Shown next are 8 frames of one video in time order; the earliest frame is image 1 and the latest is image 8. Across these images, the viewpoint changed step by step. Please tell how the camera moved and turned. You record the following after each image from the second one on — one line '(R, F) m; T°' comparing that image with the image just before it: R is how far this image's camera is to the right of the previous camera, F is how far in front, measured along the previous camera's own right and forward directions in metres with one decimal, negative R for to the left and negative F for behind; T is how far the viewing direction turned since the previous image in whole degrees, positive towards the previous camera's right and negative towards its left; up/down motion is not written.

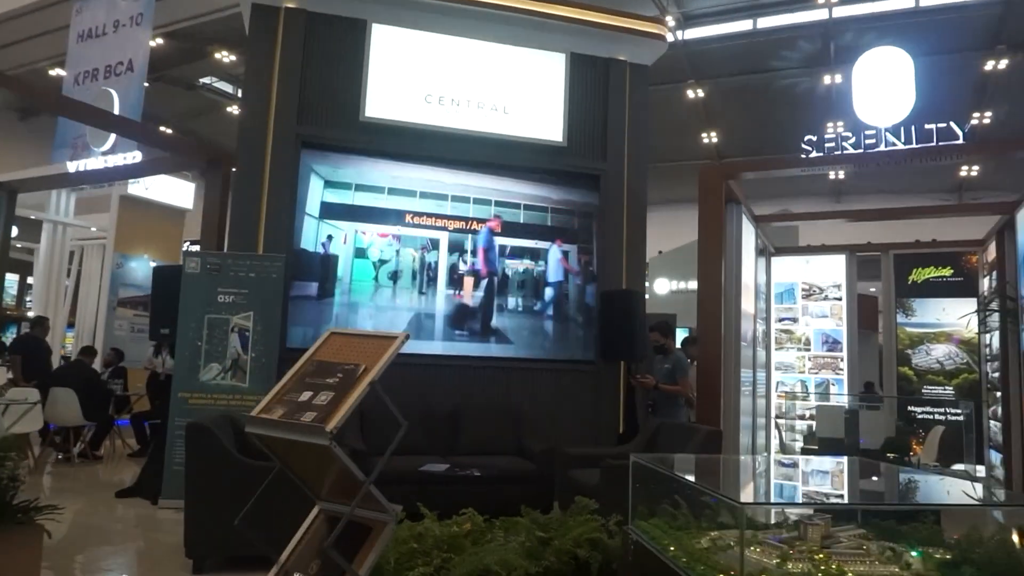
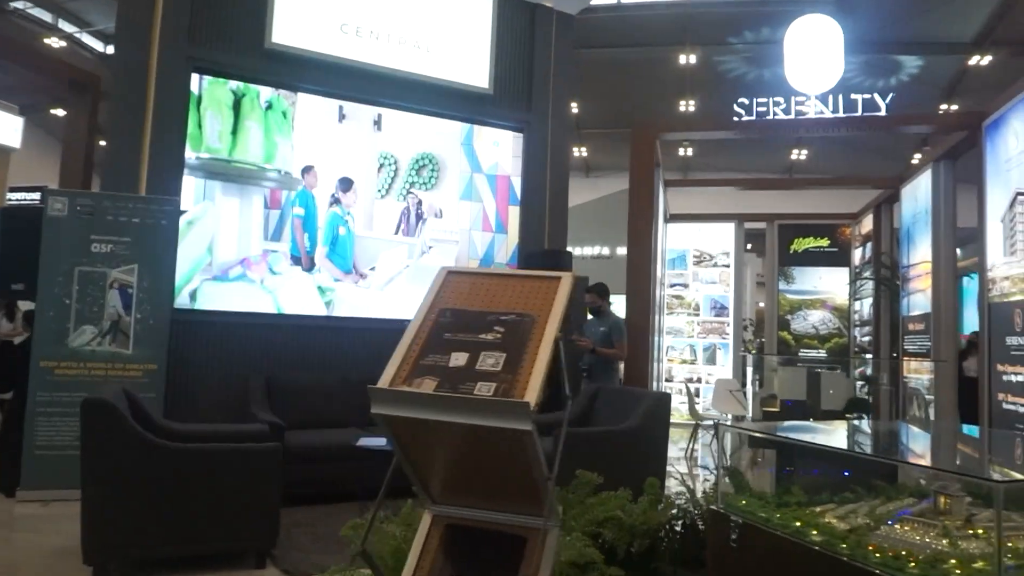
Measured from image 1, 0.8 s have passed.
(-0.6, +0.5) m; +12°
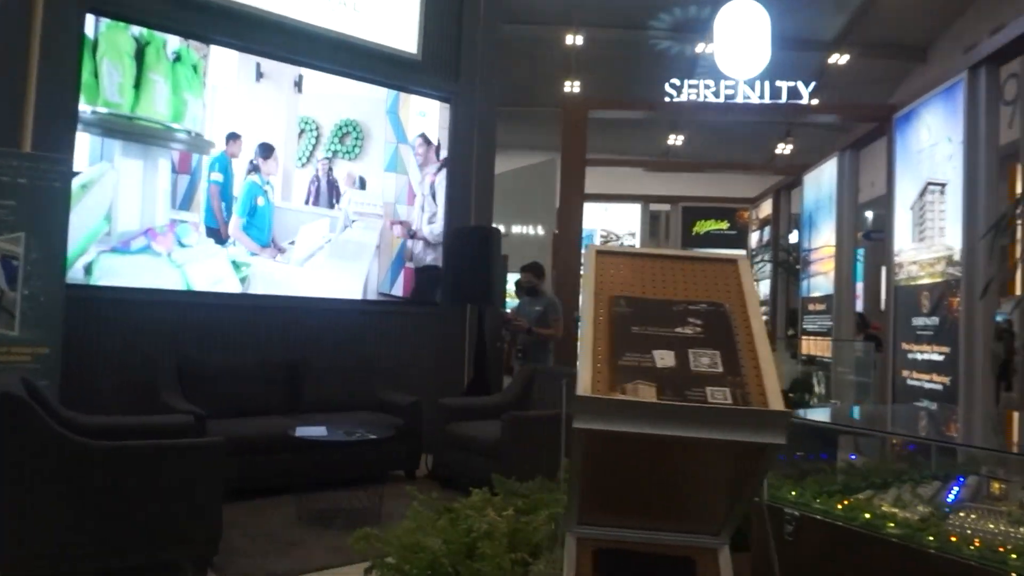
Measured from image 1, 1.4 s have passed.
(-0.4, +0.2) m; +10°
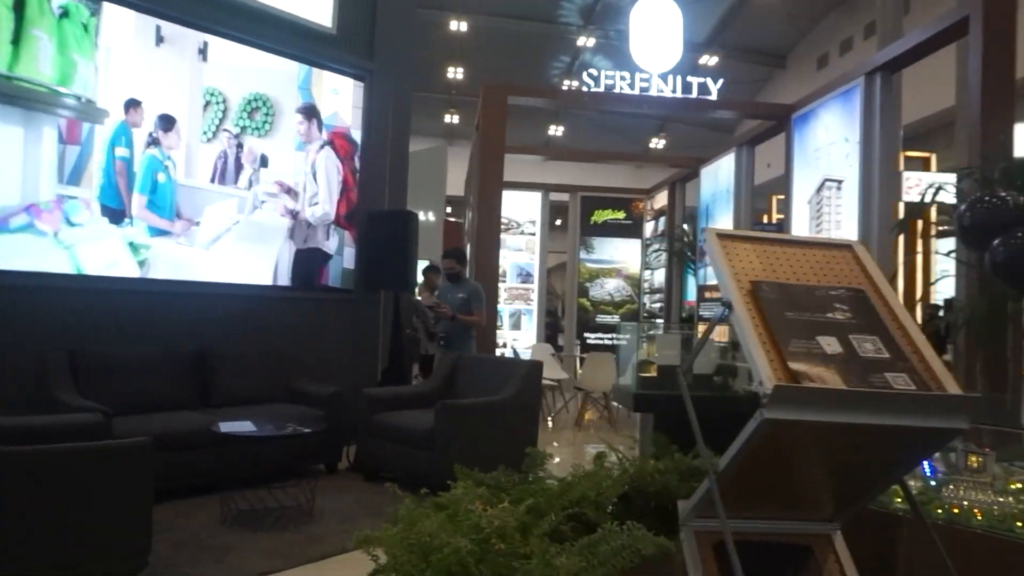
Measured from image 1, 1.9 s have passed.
(-0.3, +0.1) m; +10°
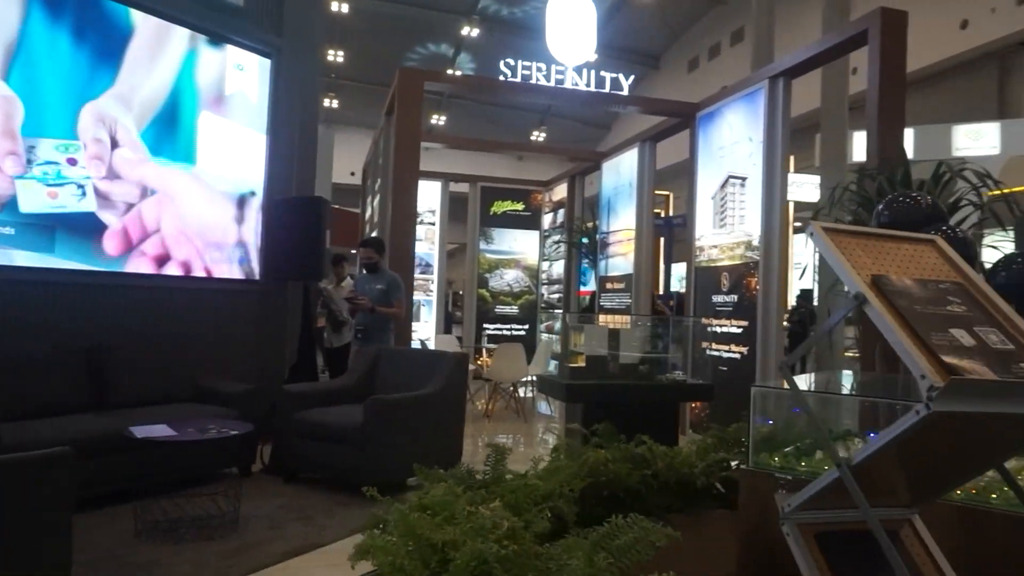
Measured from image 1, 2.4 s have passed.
(-0.3, +0.1) m; +10°
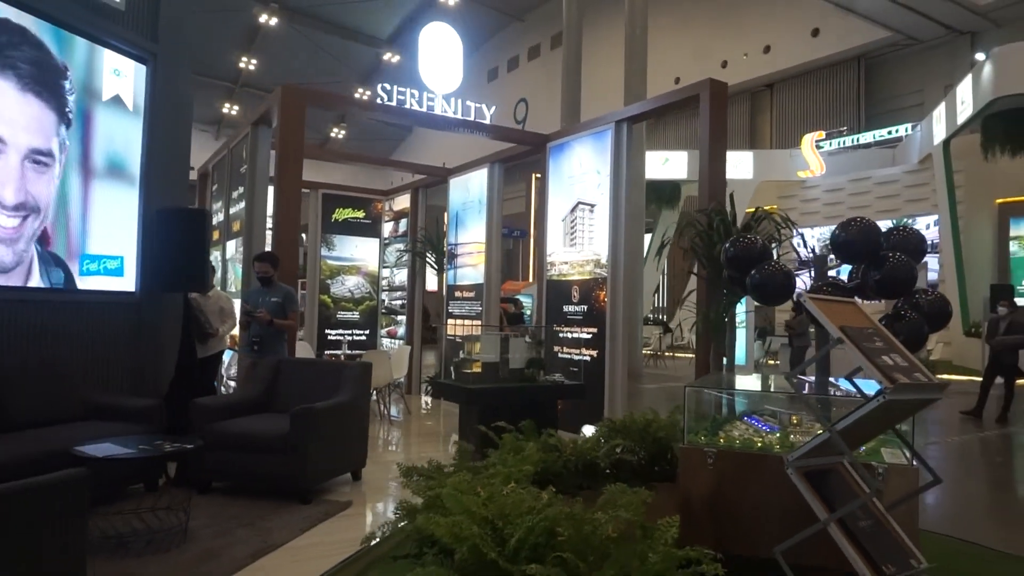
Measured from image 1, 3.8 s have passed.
(-0.7, -0.5) m; +16°
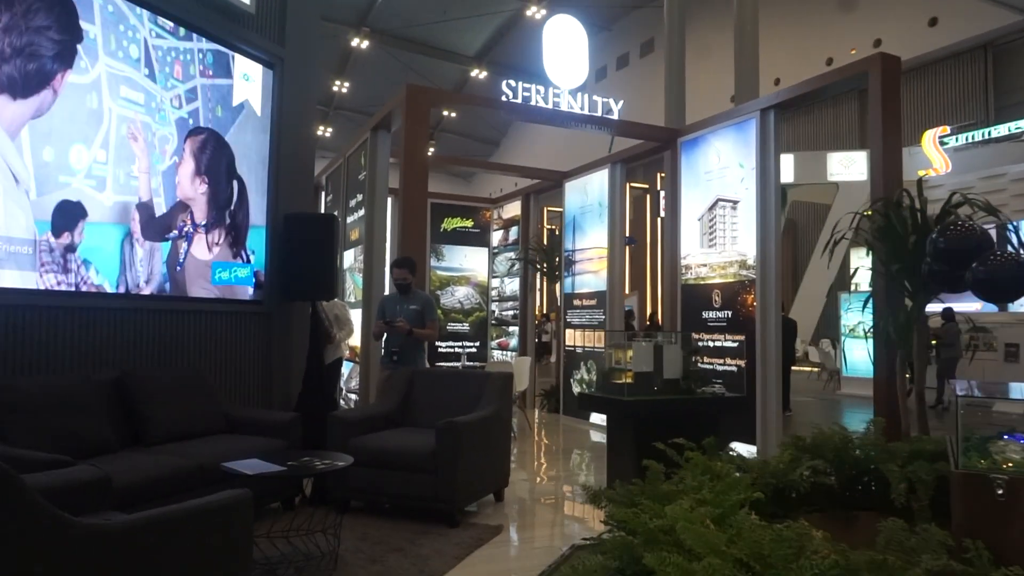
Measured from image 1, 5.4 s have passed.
(-0.4, +0.4) m; -7°
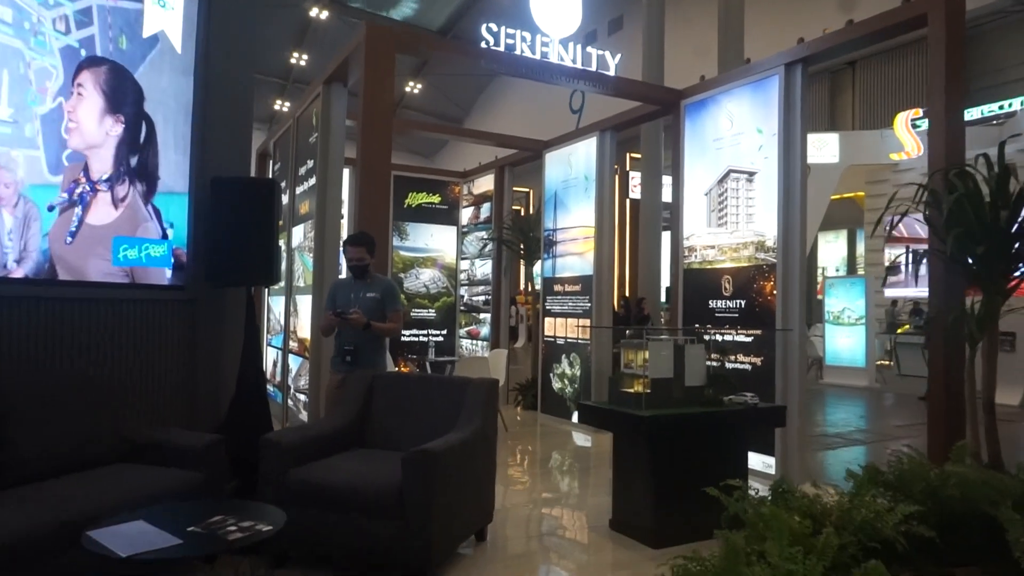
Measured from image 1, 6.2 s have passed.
(-0.1, +0.9) m; +3°
